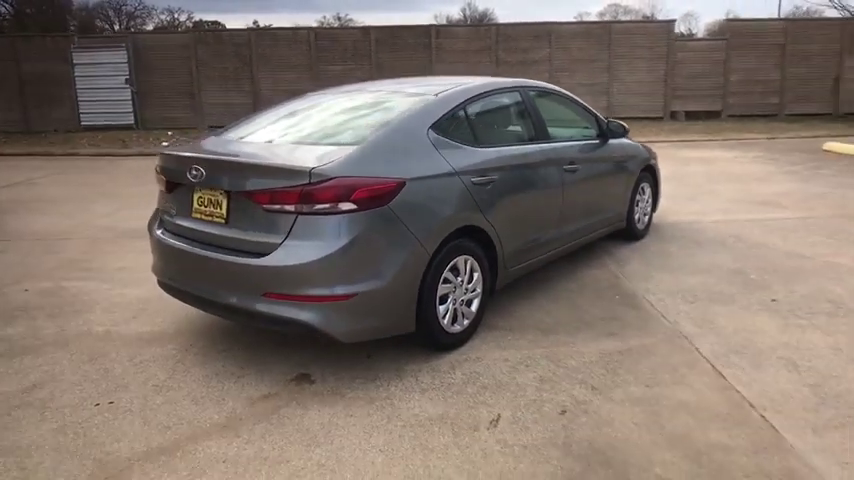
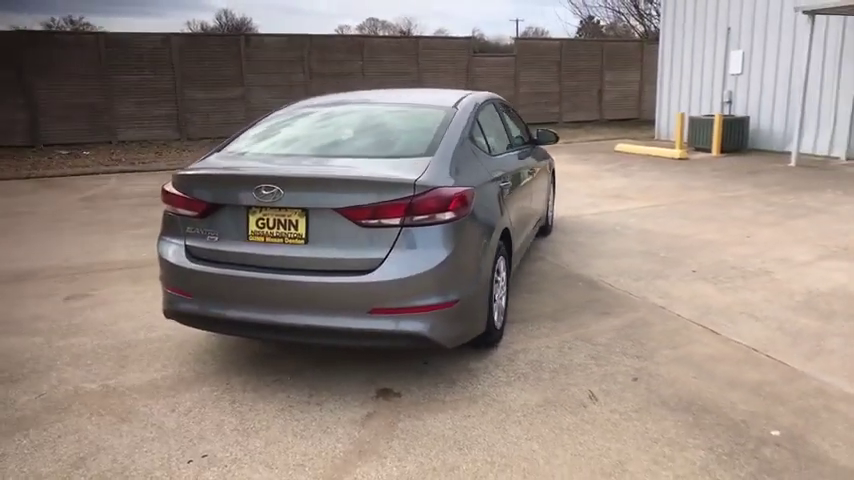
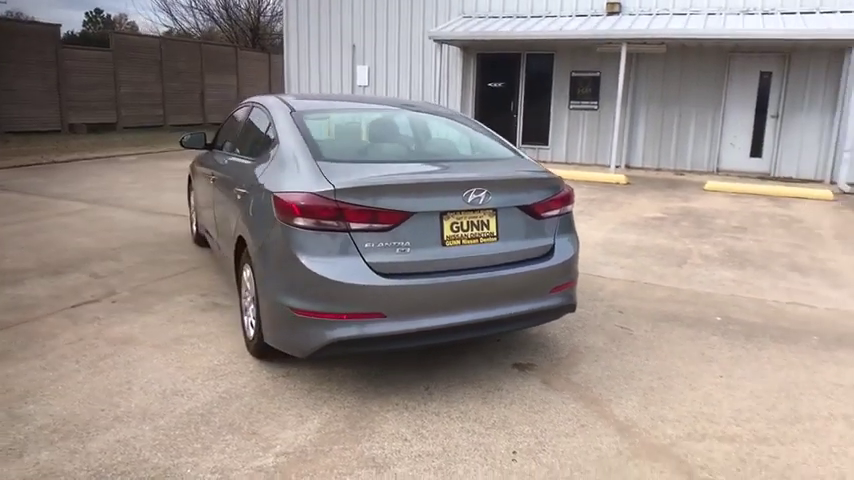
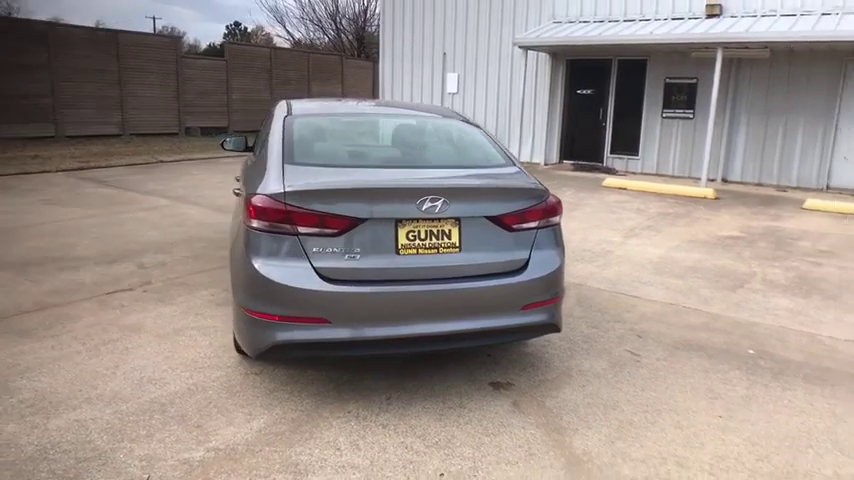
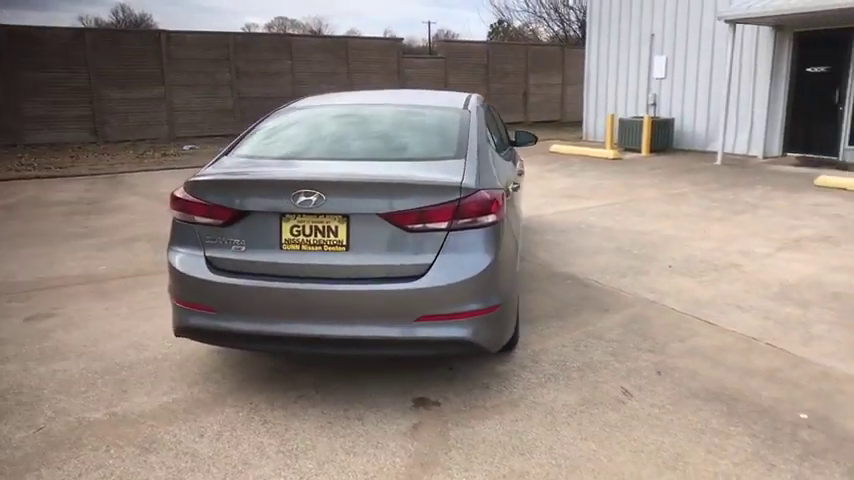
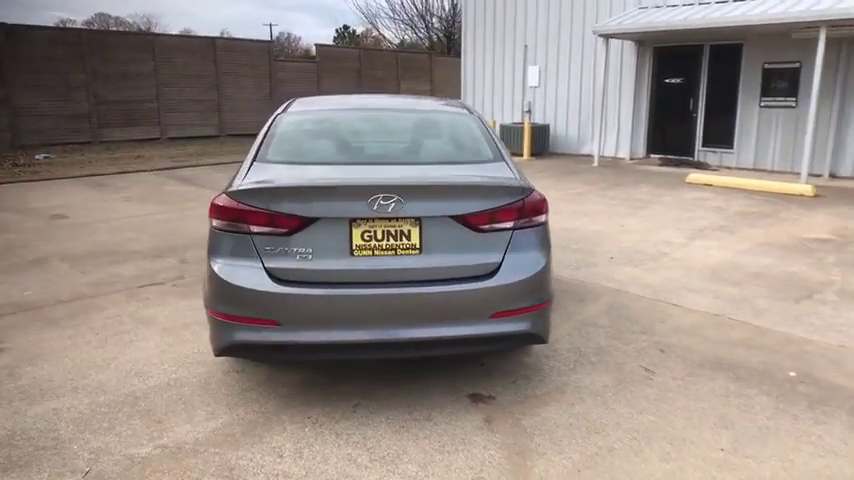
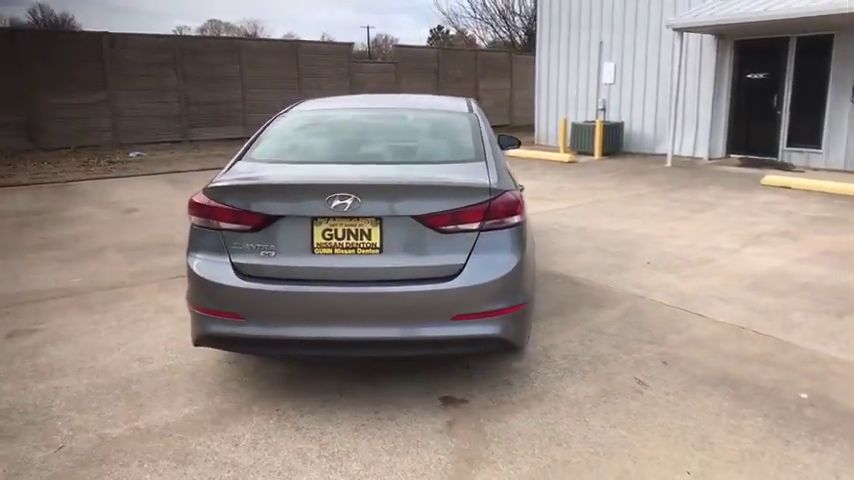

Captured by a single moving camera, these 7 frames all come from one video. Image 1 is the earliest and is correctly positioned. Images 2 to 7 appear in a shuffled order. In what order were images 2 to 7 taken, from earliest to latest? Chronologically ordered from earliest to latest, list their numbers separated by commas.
2, 5, 7, 6, 4, 3
